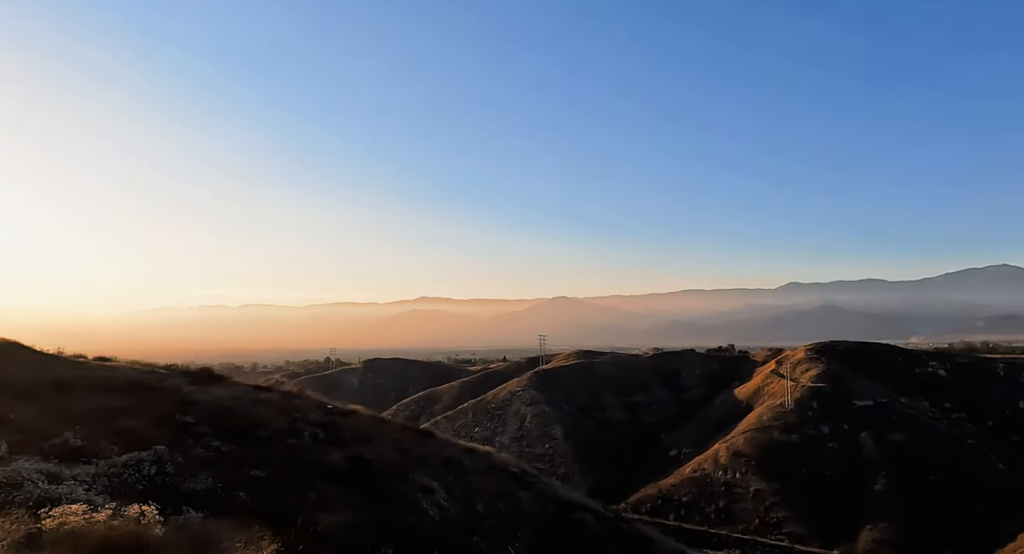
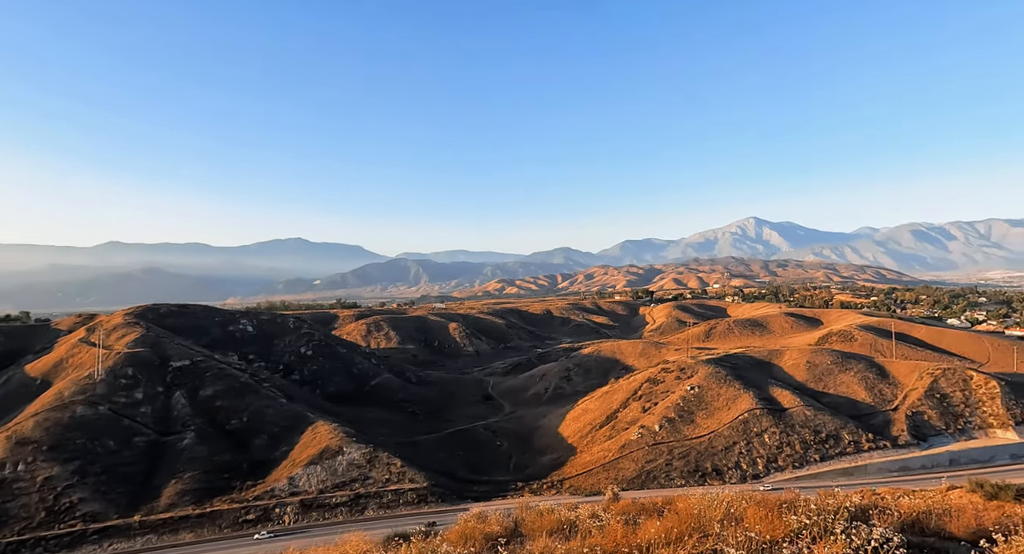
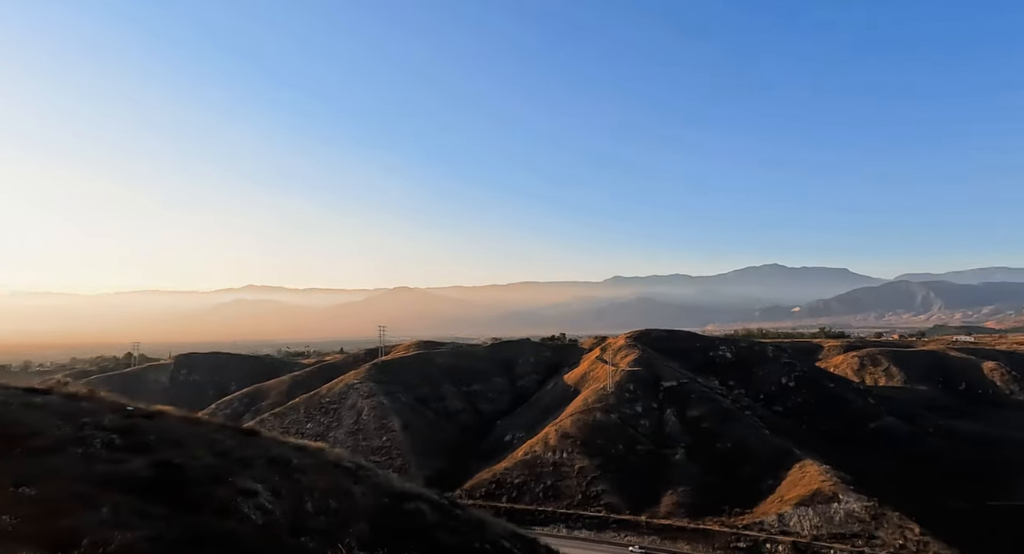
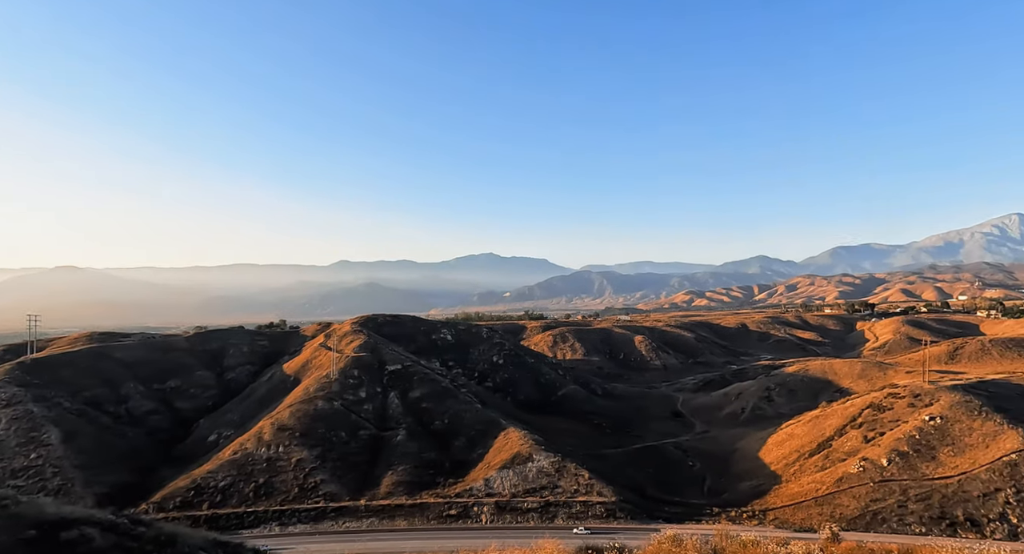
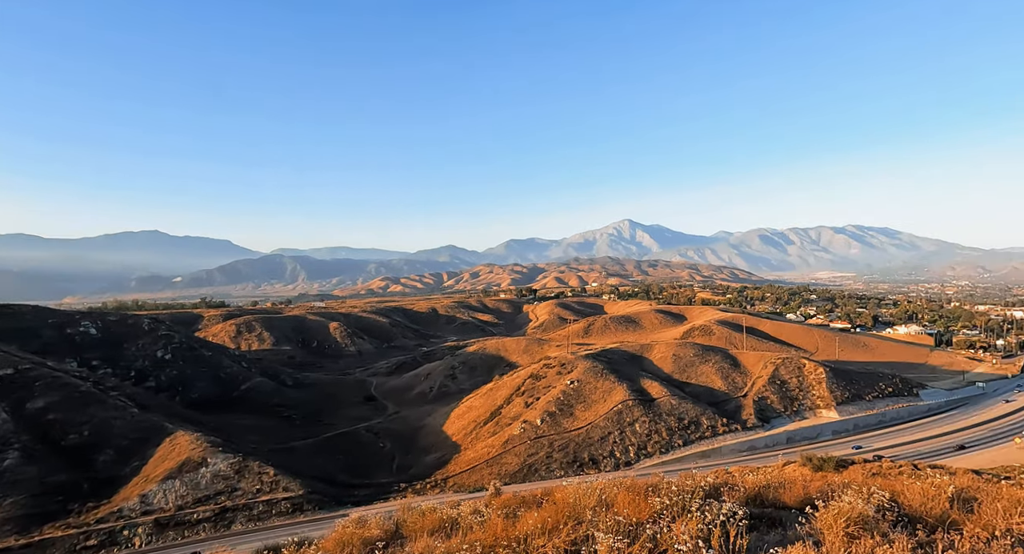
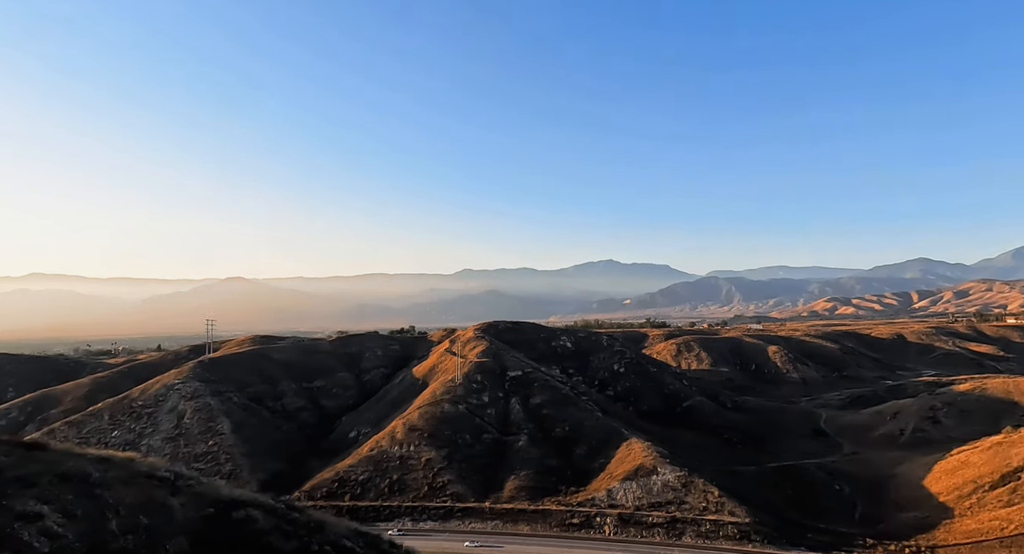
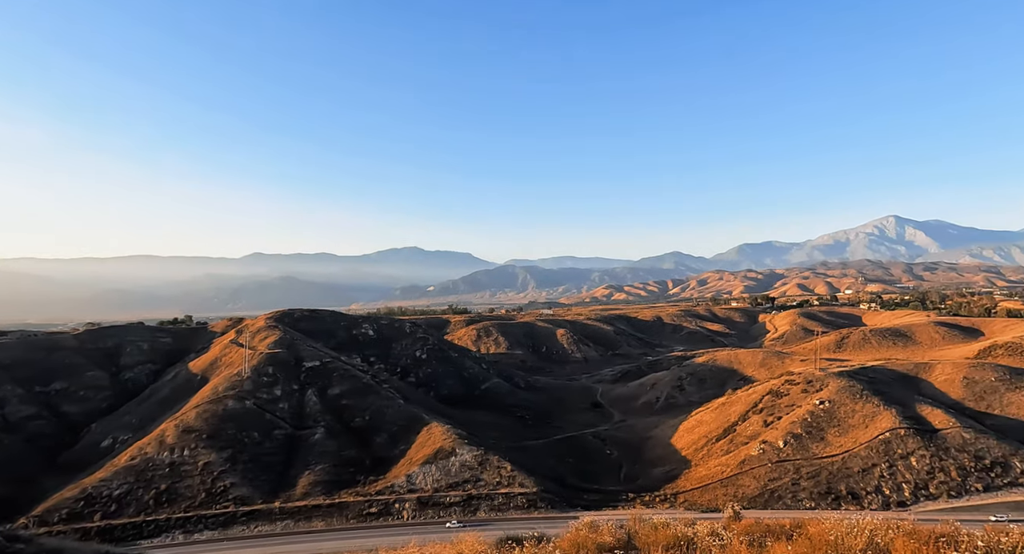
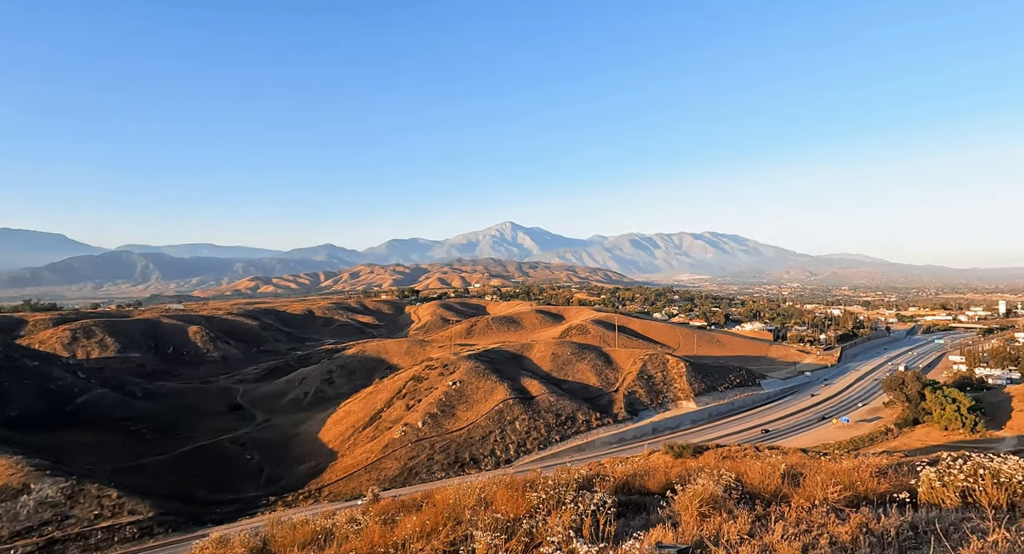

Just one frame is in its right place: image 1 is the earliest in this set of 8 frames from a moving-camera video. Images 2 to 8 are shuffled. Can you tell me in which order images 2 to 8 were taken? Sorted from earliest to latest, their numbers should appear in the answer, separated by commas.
3, 6, 4, 7, 2, 5, 8
